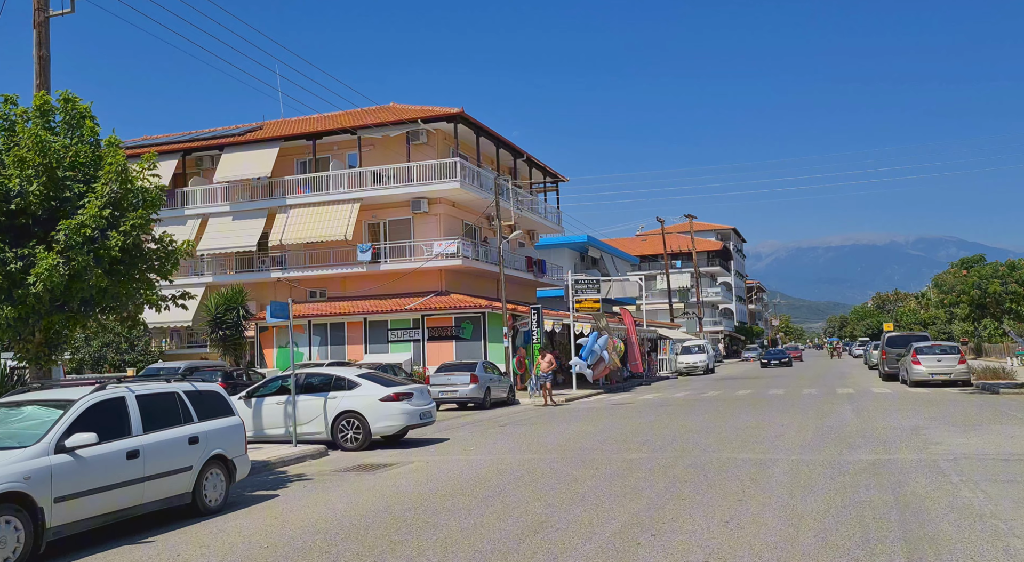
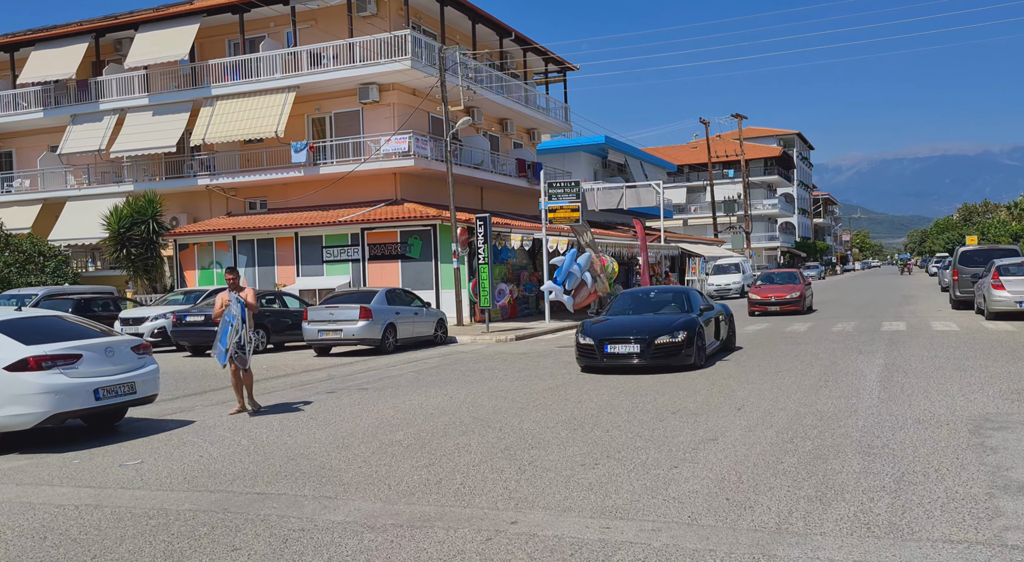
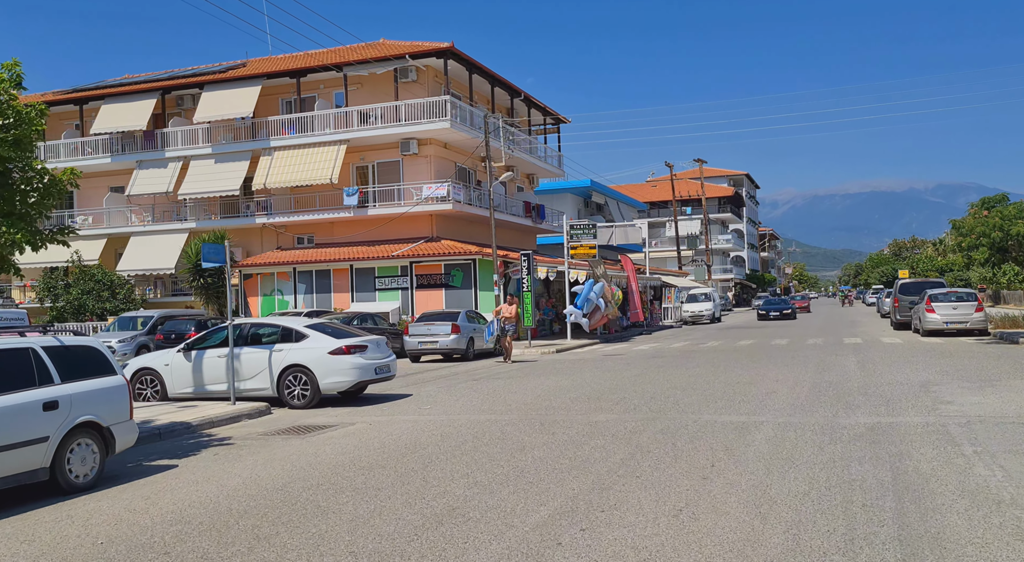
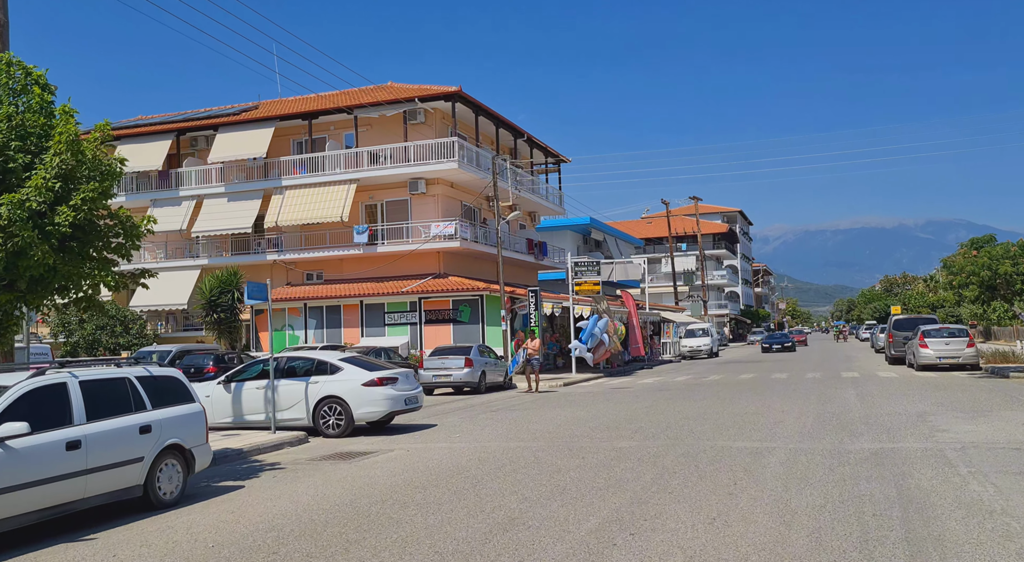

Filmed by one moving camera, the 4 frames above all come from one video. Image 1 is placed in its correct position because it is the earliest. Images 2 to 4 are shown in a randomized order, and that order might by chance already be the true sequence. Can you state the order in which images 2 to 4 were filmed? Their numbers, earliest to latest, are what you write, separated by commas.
4, 3, 2
